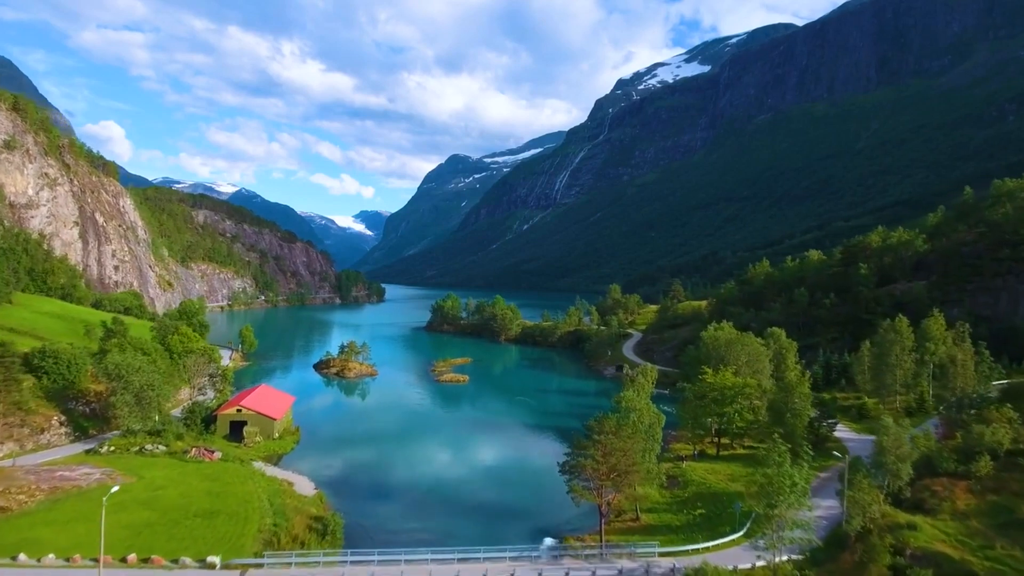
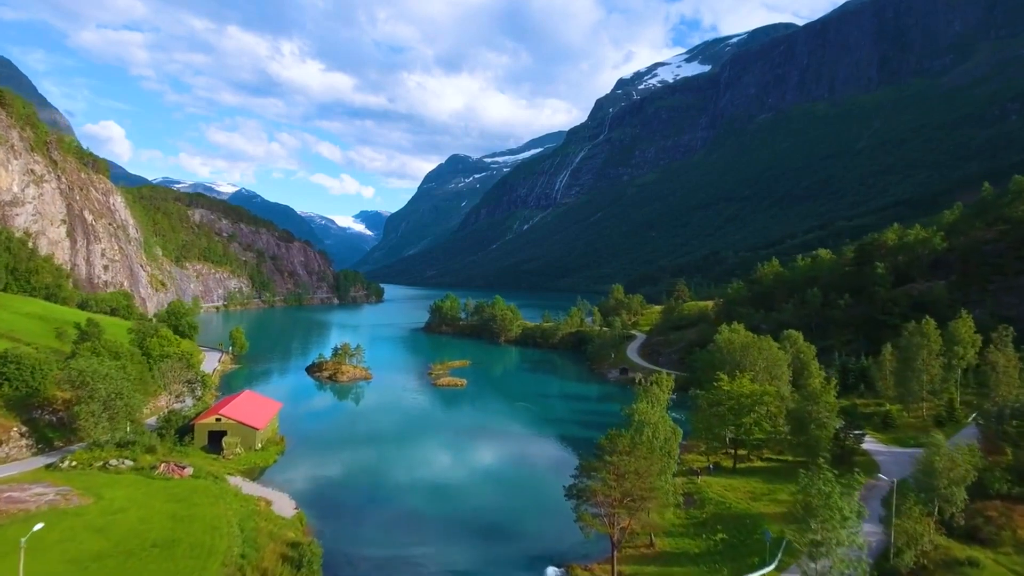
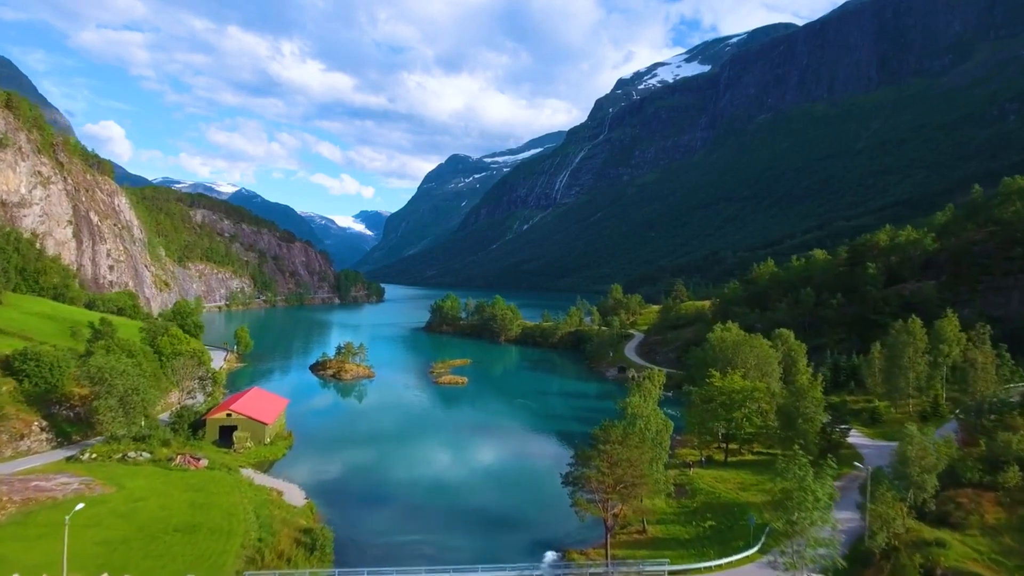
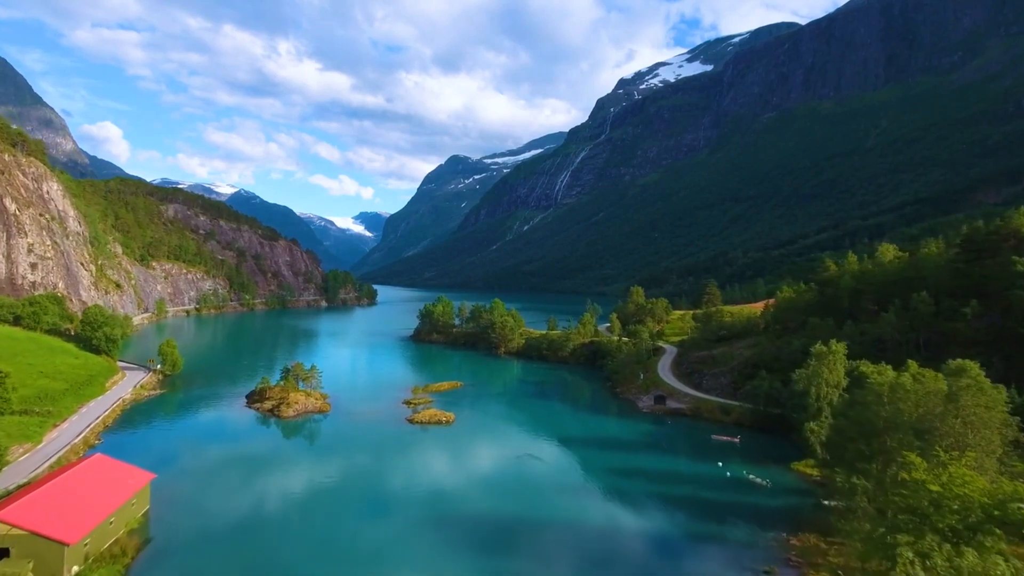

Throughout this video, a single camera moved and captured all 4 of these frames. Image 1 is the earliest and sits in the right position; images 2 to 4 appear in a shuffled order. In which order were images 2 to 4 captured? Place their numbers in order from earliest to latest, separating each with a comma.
3, 2, 4
